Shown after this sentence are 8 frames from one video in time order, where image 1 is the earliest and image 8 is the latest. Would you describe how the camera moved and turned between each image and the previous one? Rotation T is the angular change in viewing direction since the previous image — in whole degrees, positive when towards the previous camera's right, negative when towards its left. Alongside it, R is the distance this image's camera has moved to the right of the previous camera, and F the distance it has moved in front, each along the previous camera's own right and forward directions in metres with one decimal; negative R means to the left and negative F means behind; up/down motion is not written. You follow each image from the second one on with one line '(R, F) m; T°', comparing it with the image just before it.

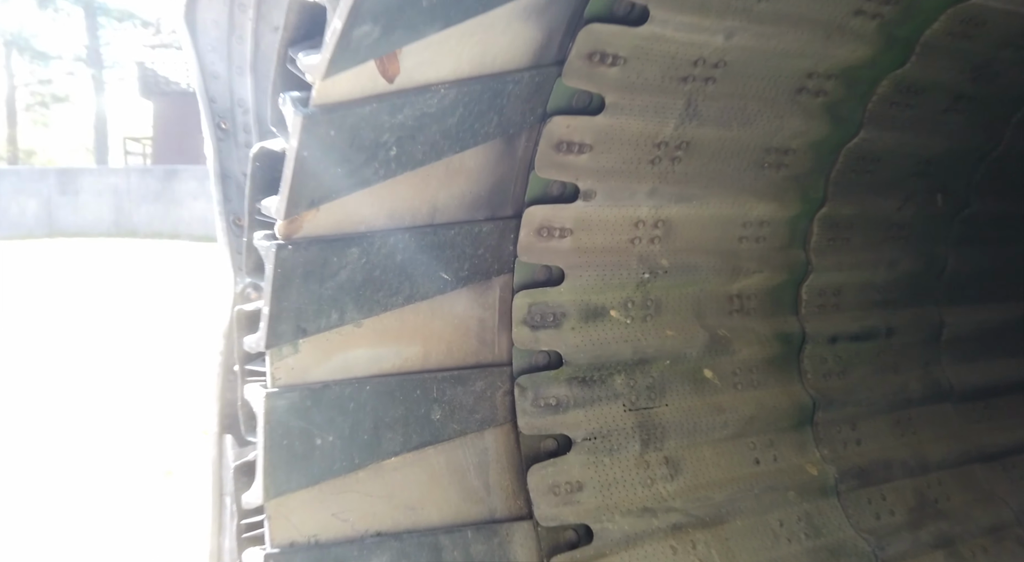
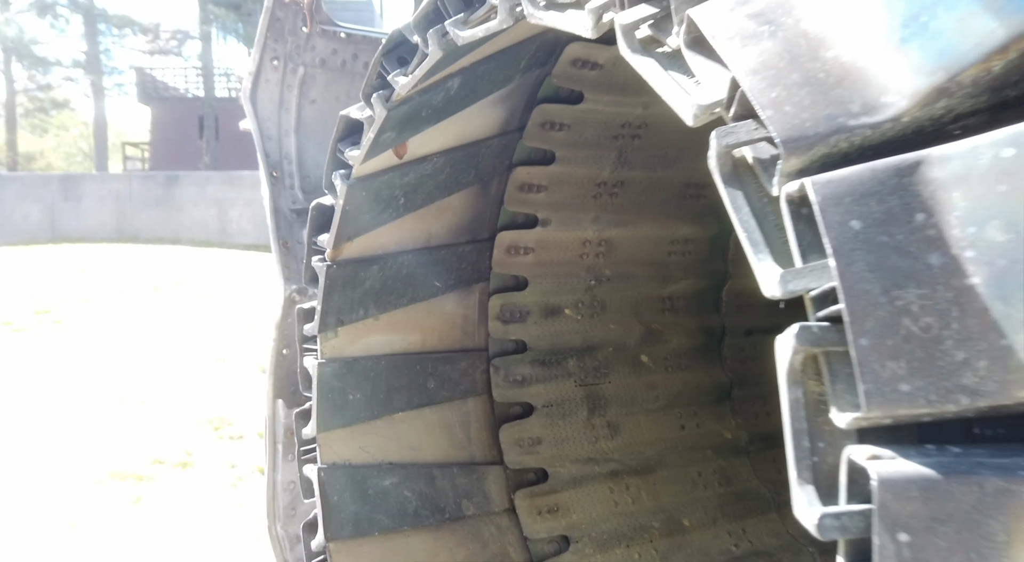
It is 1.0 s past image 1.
(+0.1, -0.6) m; 0°
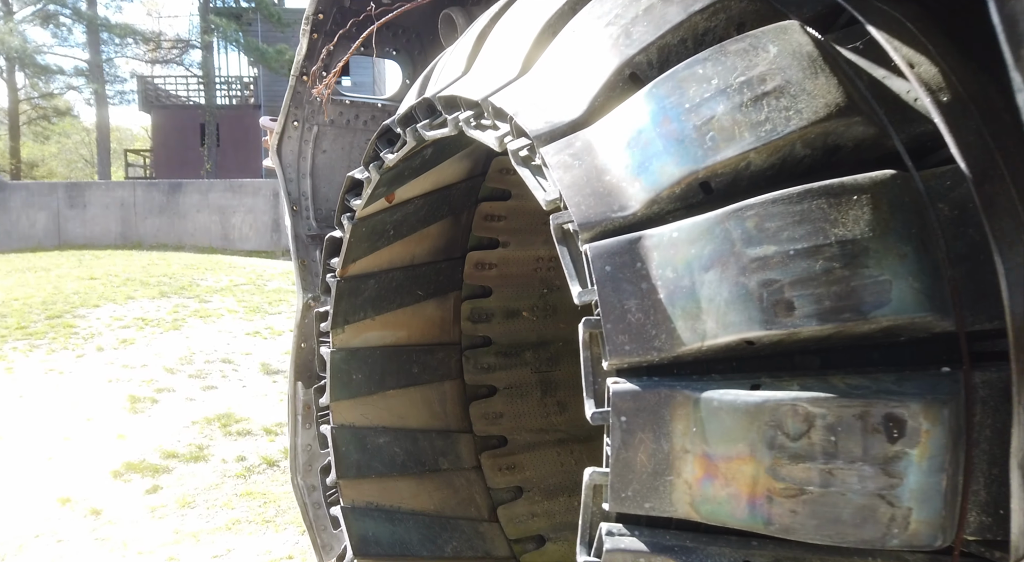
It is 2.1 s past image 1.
(+0.1, -0.7) m; 0°
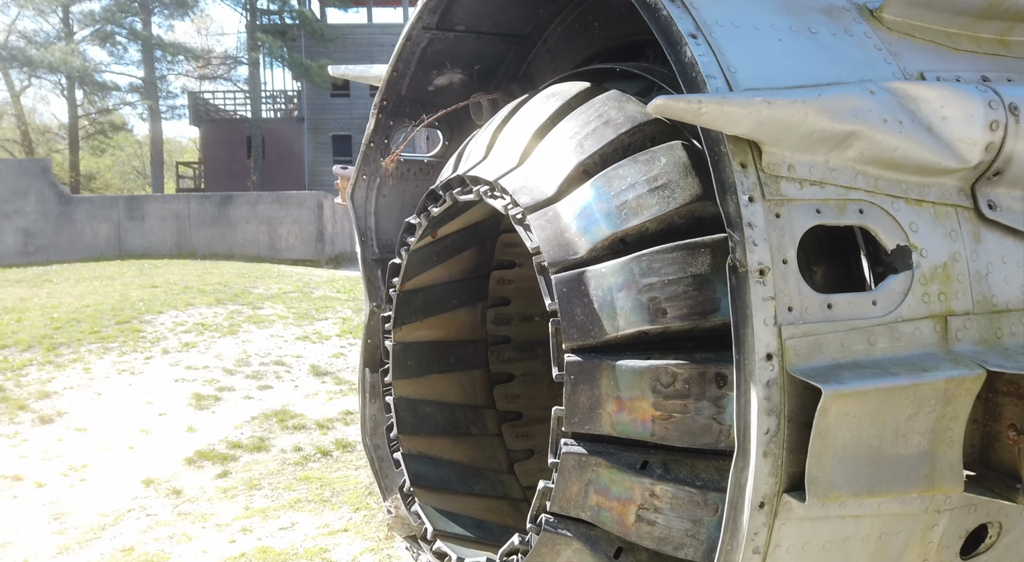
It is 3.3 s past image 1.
(+0.1, -0.9) m; -3°
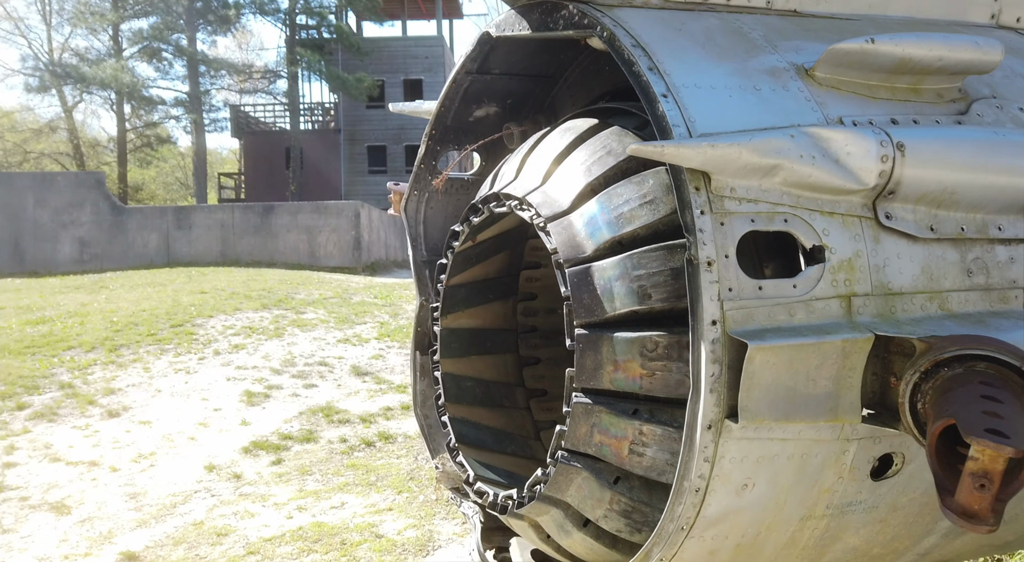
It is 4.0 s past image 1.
(0.0, -0.7) m; -2°
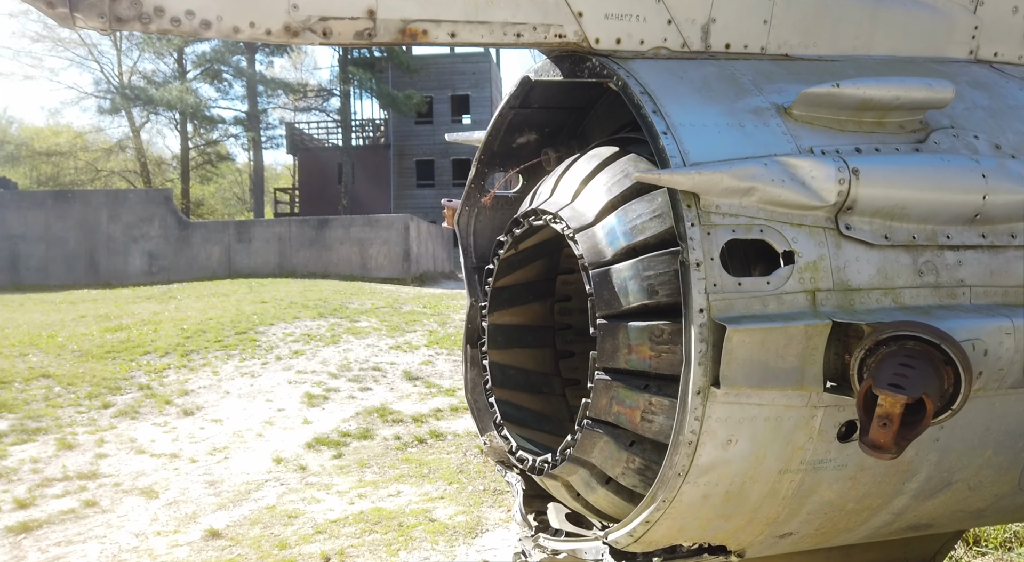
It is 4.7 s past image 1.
(+0.1, -0.7) m; -3°
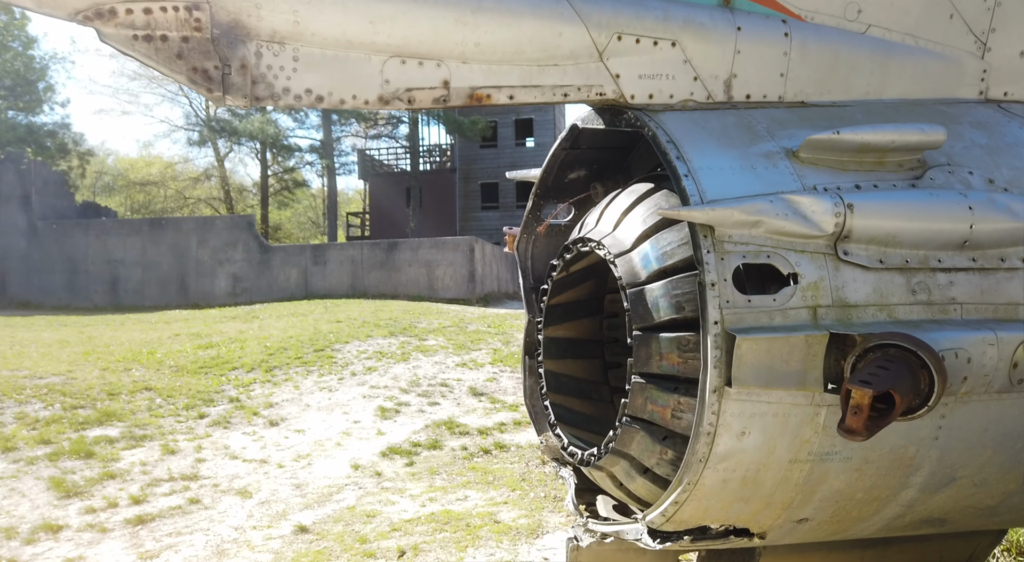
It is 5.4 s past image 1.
(+0.1, -0.7) m; -5°
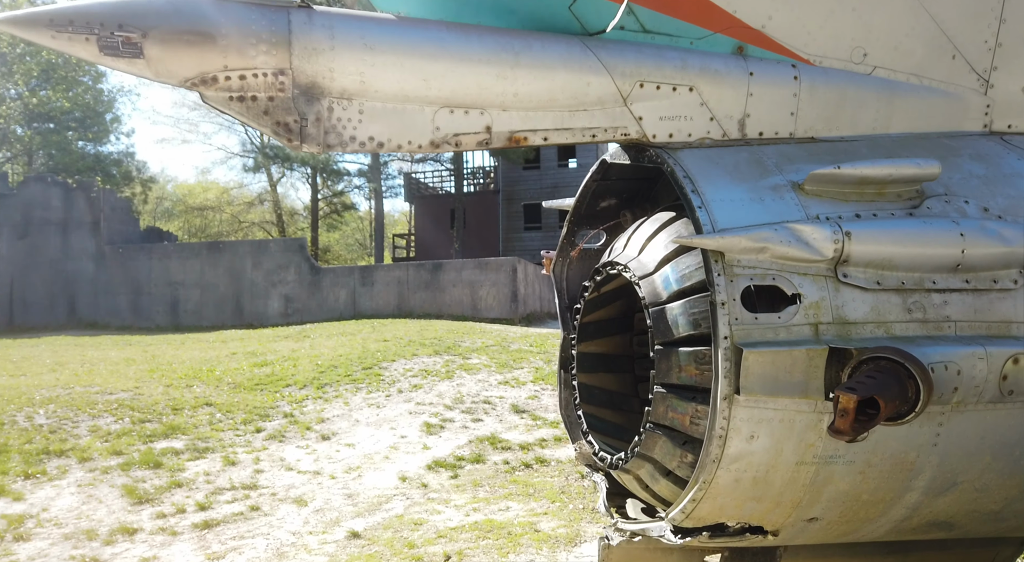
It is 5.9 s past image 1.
(+0.1, -0.5) m; -3°
